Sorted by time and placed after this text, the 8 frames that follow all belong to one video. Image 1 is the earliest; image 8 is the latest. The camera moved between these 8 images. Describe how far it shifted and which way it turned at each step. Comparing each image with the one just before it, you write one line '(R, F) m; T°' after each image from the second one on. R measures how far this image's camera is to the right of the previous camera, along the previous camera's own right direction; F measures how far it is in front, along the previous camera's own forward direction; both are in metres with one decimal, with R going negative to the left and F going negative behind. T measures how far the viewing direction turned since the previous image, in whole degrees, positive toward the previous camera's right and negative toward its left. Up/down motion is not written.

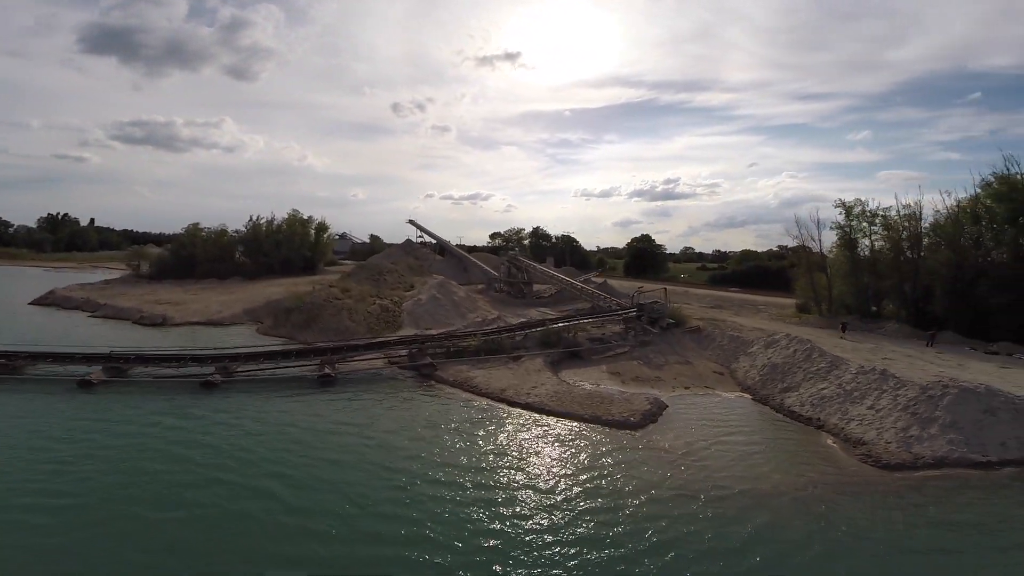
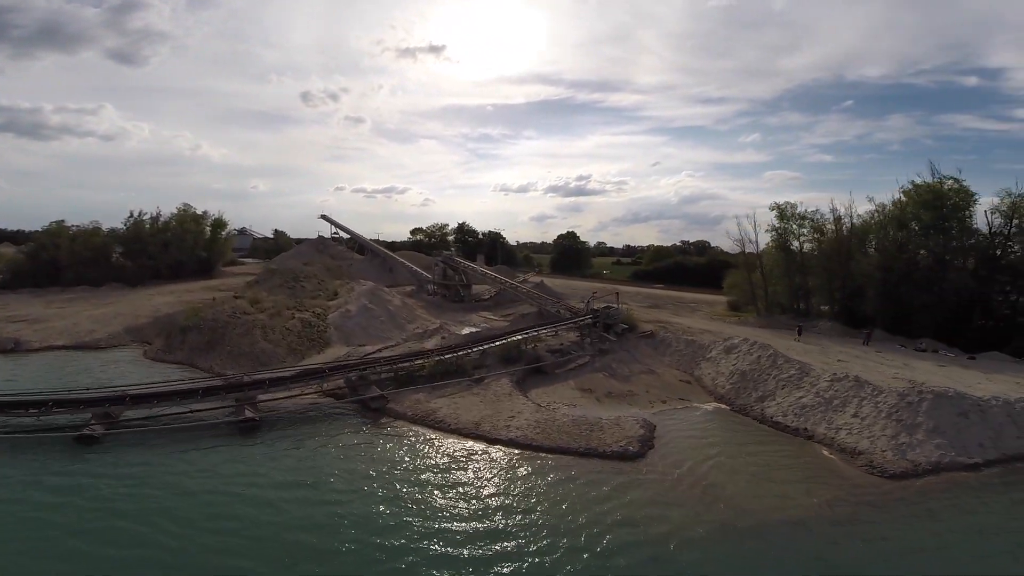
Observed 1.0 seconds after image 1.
(-1.5, +2.7) m; +9°
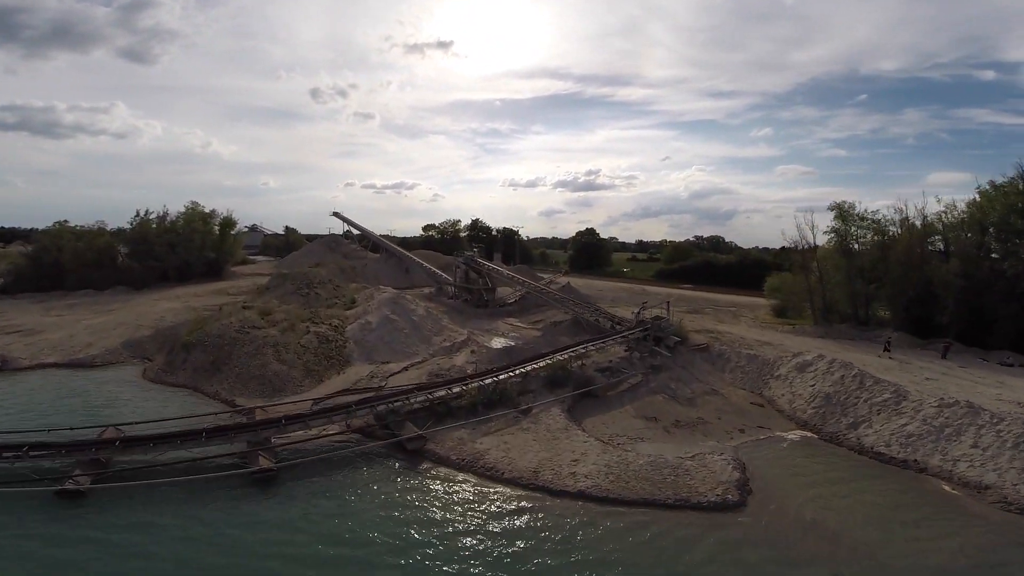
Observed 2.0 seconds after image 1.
(-1.5, +2.7) m; -1°
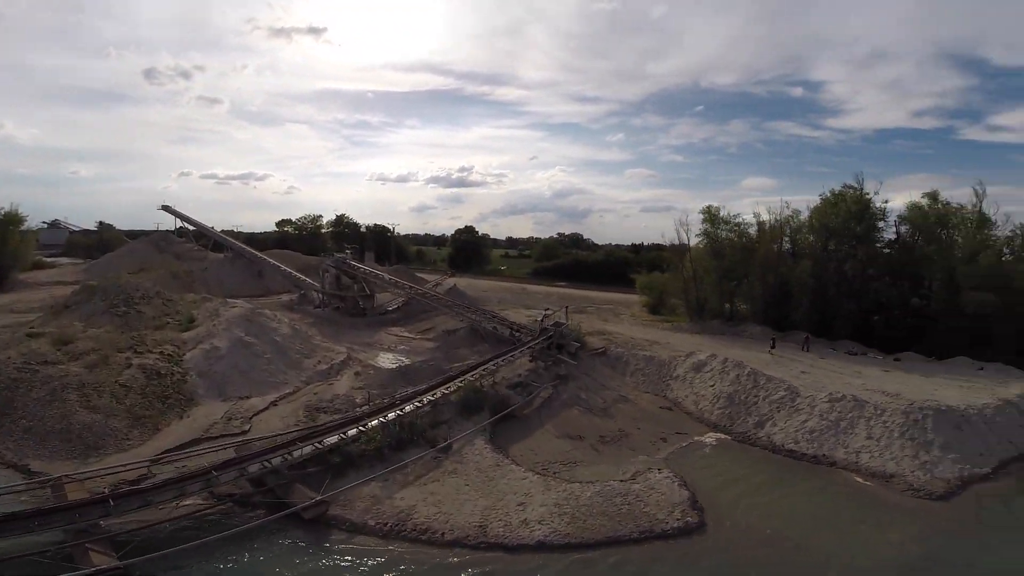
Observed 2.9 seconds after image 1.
(-1.2, +2.2) m; +15°
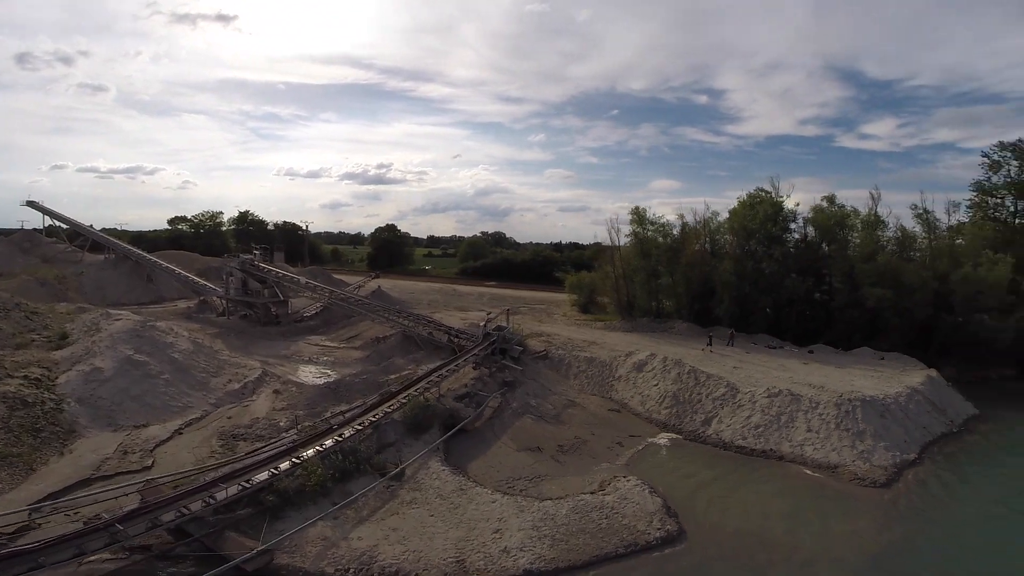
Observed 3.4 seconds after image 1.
(-1.0, +0.8) m; +9°
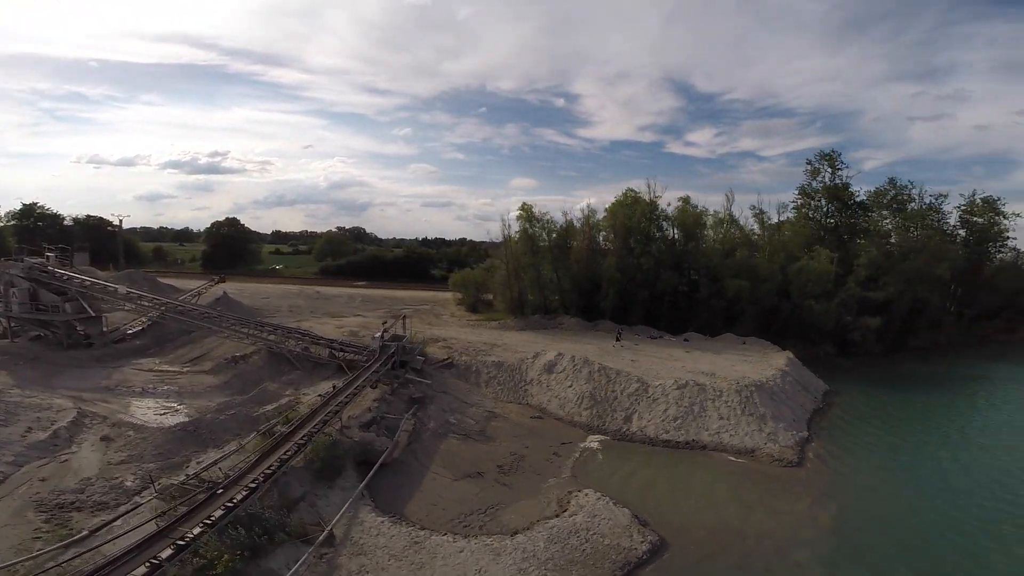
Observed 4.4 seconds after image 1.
(-1.9, +1.4) m; +16°
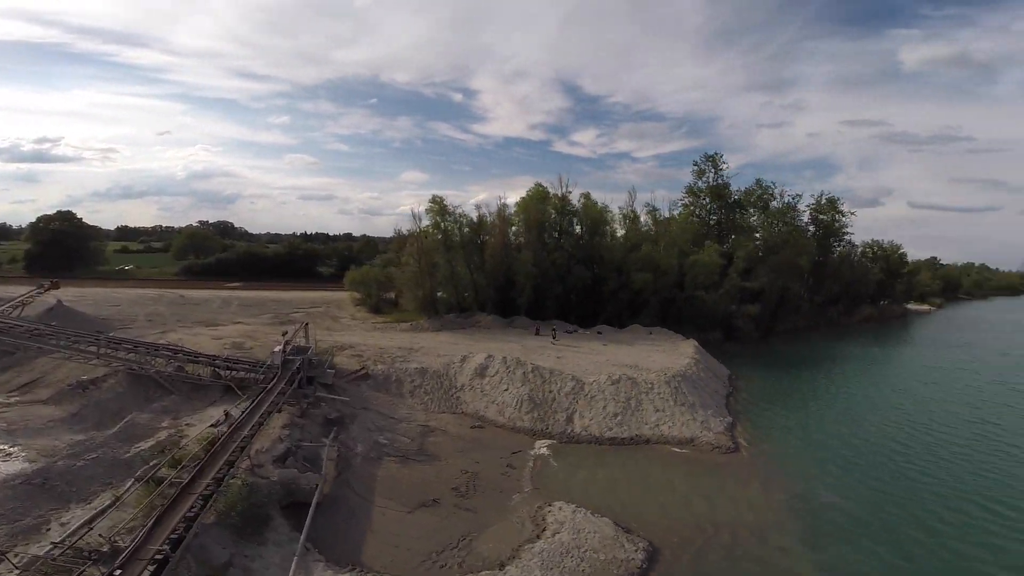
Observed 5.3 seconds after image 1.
(-1.6, +1.3) m; +13°
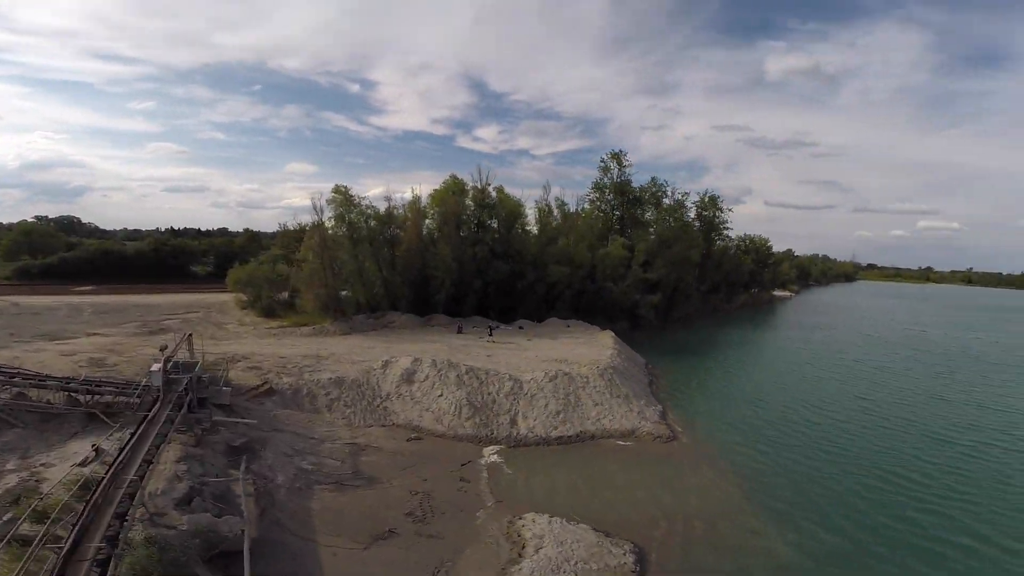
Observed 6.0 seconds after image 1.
(-1.4, +1.0) m; +12°
